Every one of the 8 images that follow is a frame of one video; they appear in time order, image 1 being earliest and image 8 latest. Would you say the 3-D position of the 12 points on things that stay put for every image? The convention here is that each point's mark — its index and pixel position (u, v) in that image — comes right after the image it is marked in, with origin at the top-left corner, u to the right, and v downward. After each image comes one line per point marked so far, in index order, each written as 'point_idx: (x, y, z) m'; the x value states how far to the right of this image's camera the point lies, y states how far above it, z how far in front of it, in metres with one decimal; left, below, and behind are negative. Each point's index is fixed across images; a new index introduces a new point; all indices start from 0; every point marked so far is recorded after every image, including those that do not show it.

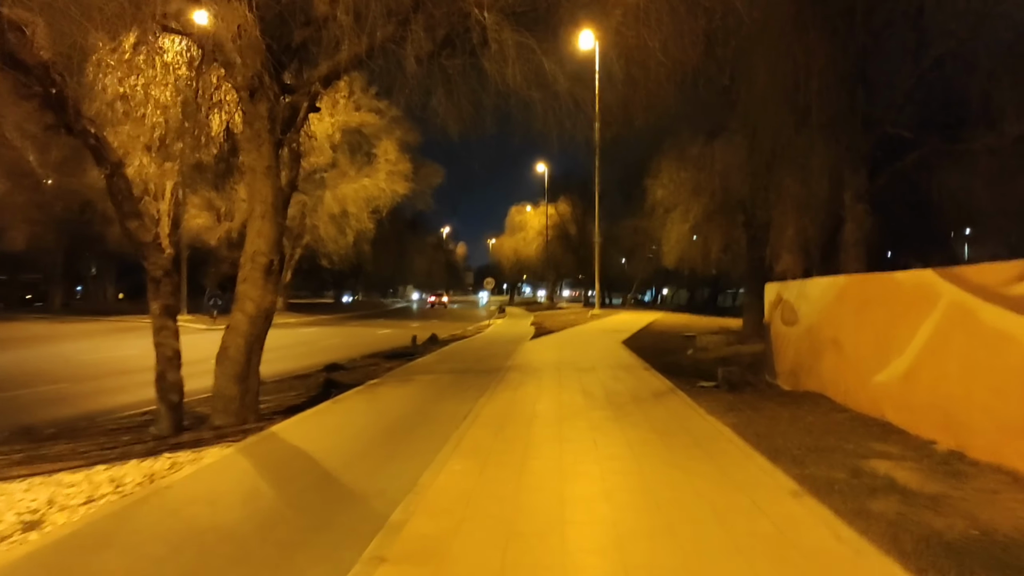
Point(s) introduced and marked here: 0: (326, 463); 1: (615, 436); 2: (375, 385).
0: (-1.8, -1.7, +8.8) m
1: (+1.2, -1.7, +10.1) m
2: (-2.5, -1.7, +16.2) m
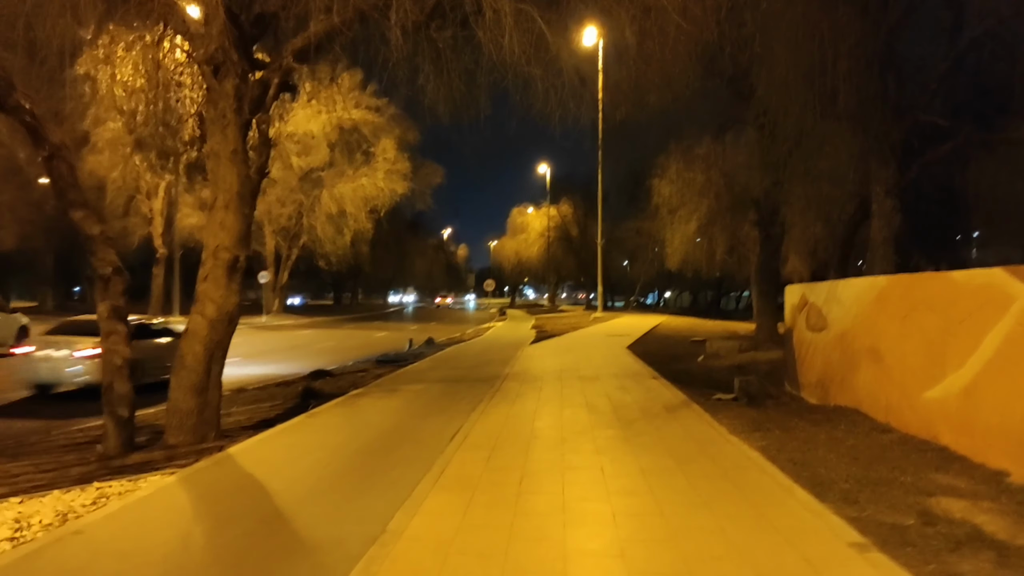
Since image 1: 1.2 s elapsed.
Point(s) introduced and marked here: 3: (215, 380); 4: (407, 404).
0: (-1.9, -1.7, +7.4) m
1: (+1.1, -1.7, +8.6) m
2: (-2.5, -1.8, +14.7) m
3: (-3.6, -1.1, +10.8) m
4: (-1.6, -1.8, +13.7) m
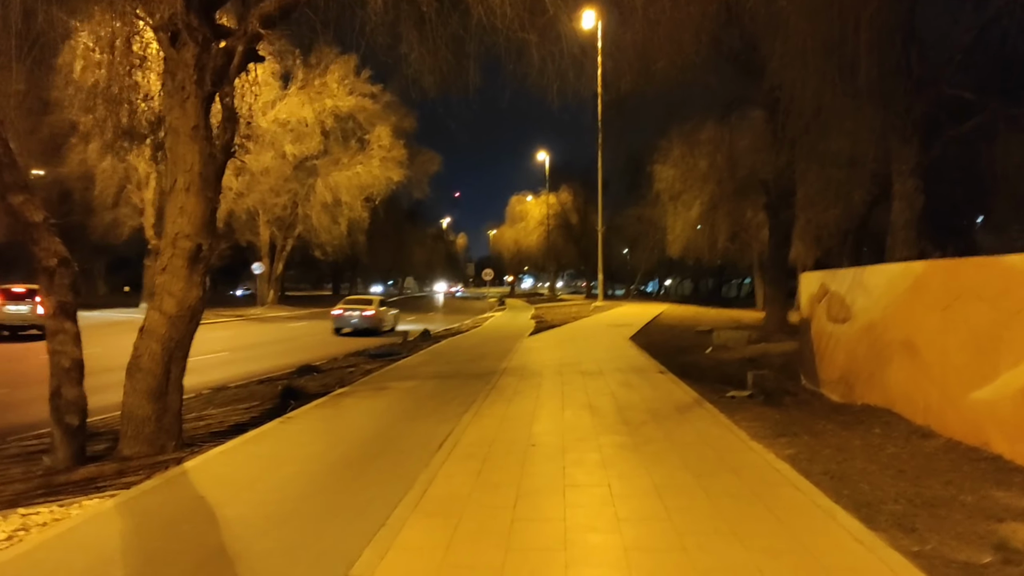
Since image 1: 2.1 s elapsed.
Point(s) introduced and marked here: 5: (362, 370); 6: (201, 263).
0: (-1.9, -1.7, +6.3) m
1: (+1.1, -1.6, +7.5) m
2: (-2.6, -1.6, +13.6) m
3: (-3.7, -1.0, +9.7) m
4: (-1.6, -1.6, +12.5) m
5: (-3.3, -1.8, +19.5) m
6: (-3.4, +0.3, +9.9) m
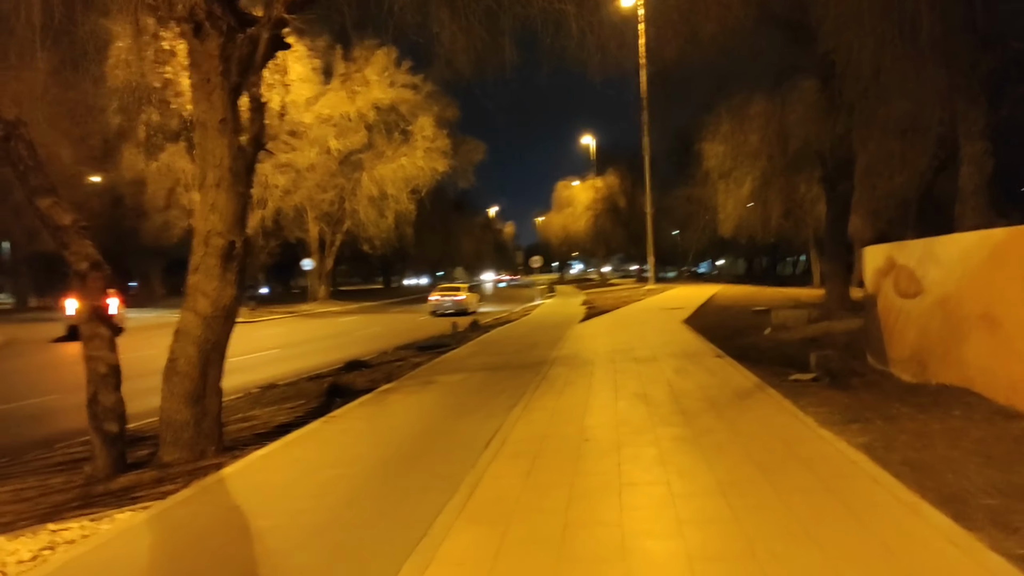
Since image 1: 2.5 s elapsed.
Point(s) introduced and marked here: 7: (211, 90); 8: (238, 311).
0: (-1.6, -1.7, +5.9) m
1: (+1.5, -1.5, +7.0) m
2: (-1.8, -1.5, +13.2) m
3: (-3.1, -1.0, +9.4) m
4: (-1.0, -1.5, +12.1) m
5: (-2.2, -1.6, +19.2) m
6: (-3.0, +0.3, +9.5) m
7: (-3.2, +2.1, +9.7) m
8: (-2.9, -0.2, +9.6) m
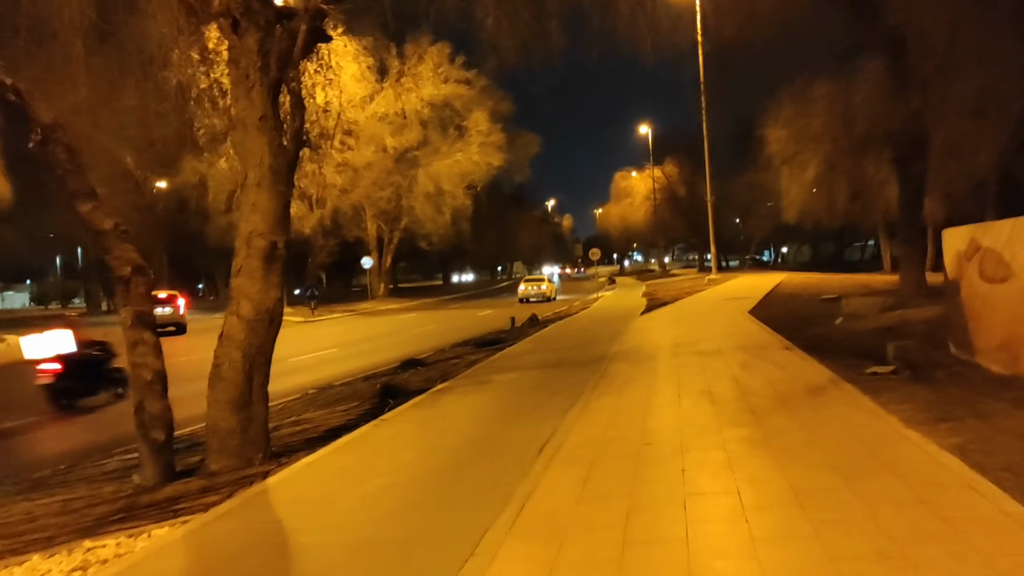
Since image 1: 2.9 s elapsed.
0: (-1.3, -1.7, +5.5) m
1: (+1.9, -1.4, +6.4) m
2: (-1.0, -1.5, +12.9) m
3: (-2.6, -1.1, +9.1) m
4: (-0.2, -1.5, +11.7) m
5: (-1.0, -1.5, +18.8) m
6: (-2.4, +0.3, +9.2) m
7: (-2.7, +2.1, +9.4) m
8: (-2.4, -0.3, +9.3) m
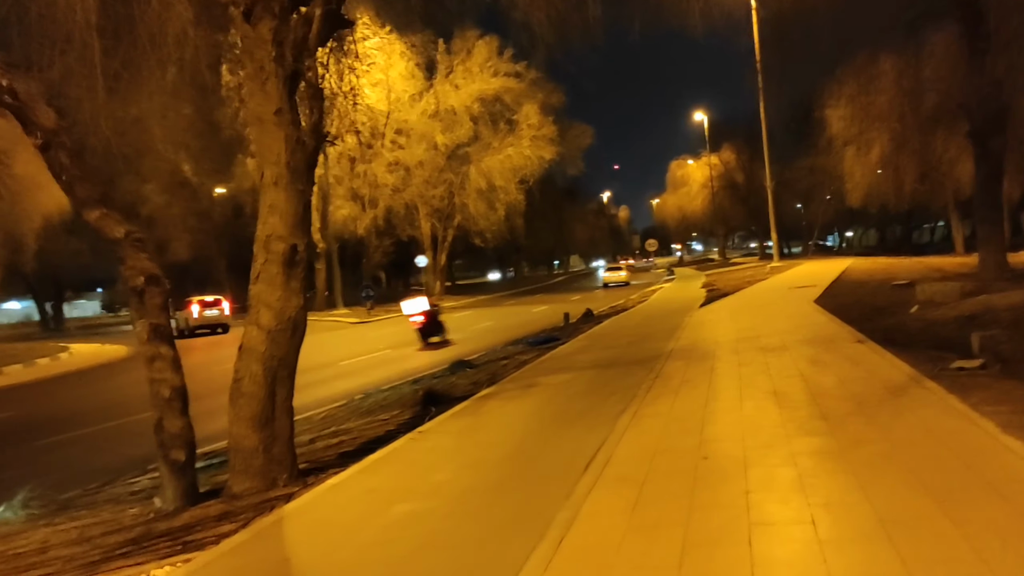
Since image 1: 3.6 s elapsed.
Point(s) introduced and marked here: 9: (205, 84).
0: (-1.1, -1.7, +4.8) m
1: (+2.1, -1.3, +5.5) m
2: (-0.3, -1.5, +12.1) m
3: (-2.2, -1.1, +8.5) m
4: (+0.4, -1.4, +10.9) m
5: (+0.1, -1.5, +18.1) m
6: (-2.0, +0.2, +8.6) m
7: (-2.4, +2.0, +8.7) m
8: (-2.0, -0.3, +8.6) m
9: (-3.9, +2.6, +11.4) m
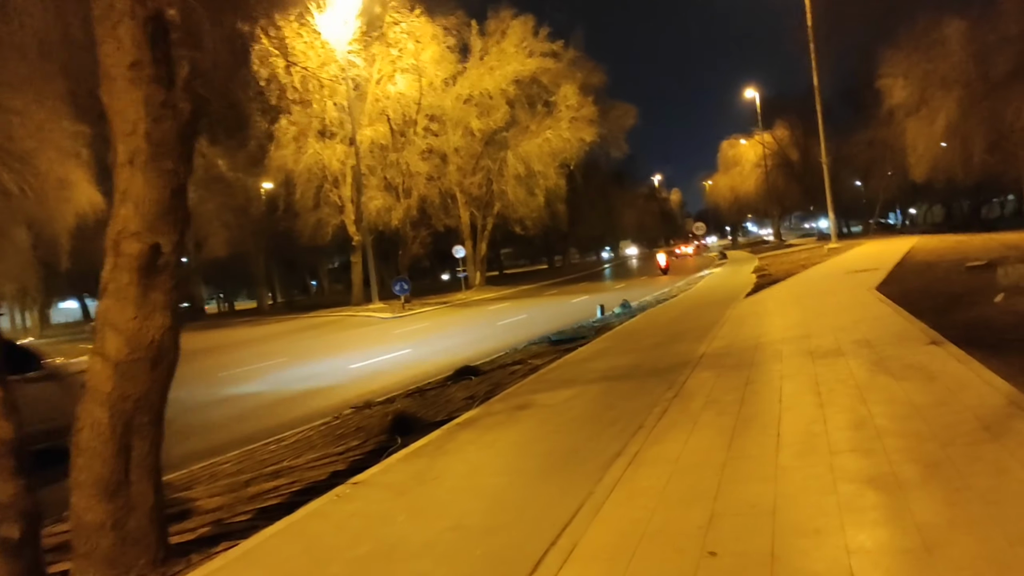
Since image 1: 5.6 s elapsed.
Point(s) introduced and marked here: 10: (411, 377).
0: (-1.7, -1.9, +2.5) m
1: (+1.5, -1.4, +3.0) m
2: (-0.5, -1.5, +9.8) m
3: (-2.6, -1.2, +6.3) m
4: (+0.1, -1.5, +8.6) m
5: (+0.3, -1.4, +15.7) m
6: (-2.5, +0.1, +6.4) m
7: (-2.9, +1.9, +6.5) m
8: (-2.4, -0.4, +6.4) m
9: (-4.2, +2.5, +9.3) m
10: (-2.1, -1.9, +19.3) m
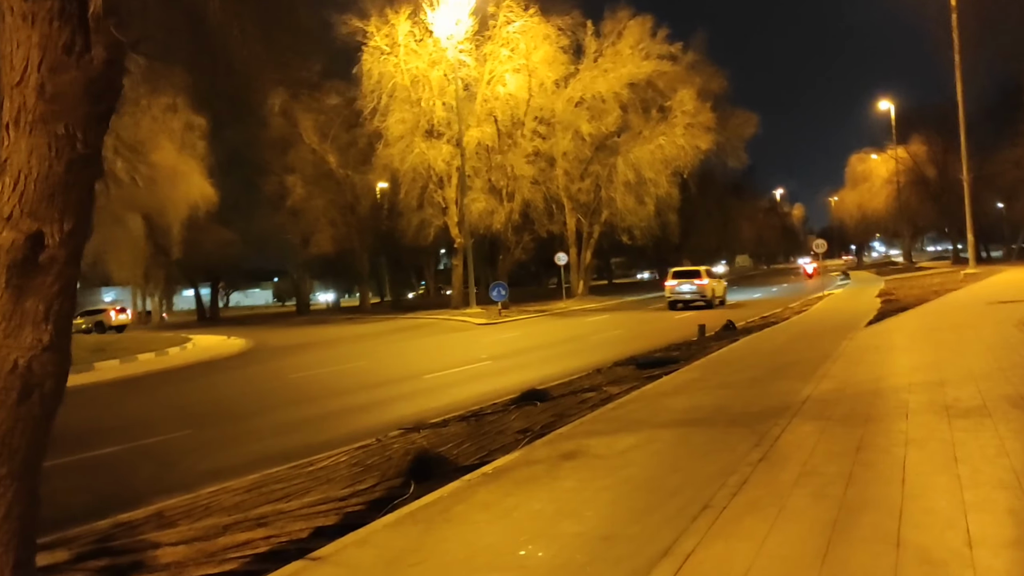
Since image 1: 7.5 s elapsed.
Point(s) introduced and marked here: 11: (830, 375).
0: (-2.3, -1.9, +0.8) m
1: (+1.0, -1.6, +0.9) m
2: (-0.2, -1.6, +7.9) m
3: (-2.6, -1.2, +4.7) m
4: (+0.3, -1.6, +6.6) m
5: (+1.4, -1.7, +13.7) m
6: (-2.5, +0.1, +4.7) m
7: (-2.8, +1.9, +4.9) m
8: (-2.4, -0.5, +4.8) m
9: (-3.7, +2.5, +7.8) m
10: (-0.6, -2.1, +17.5) m
11: (+4.4, -1.2, +12.6) m
